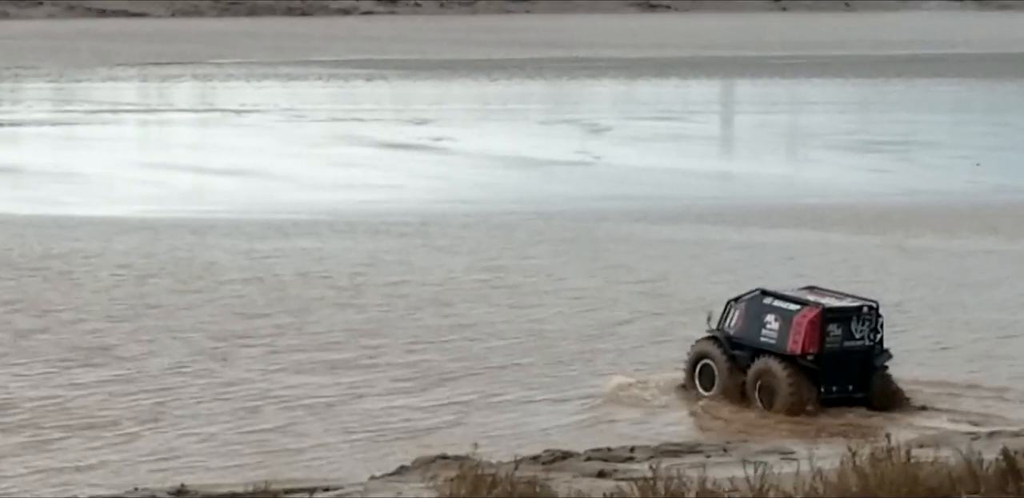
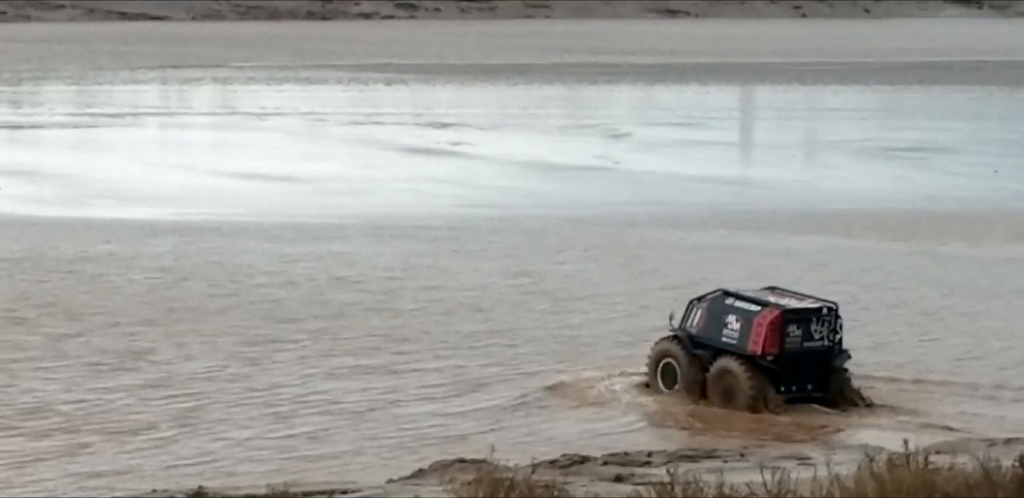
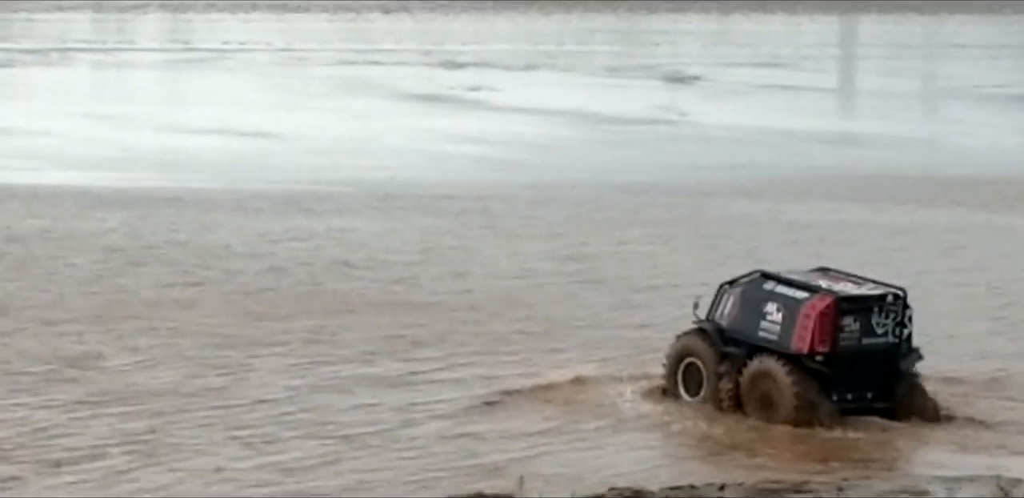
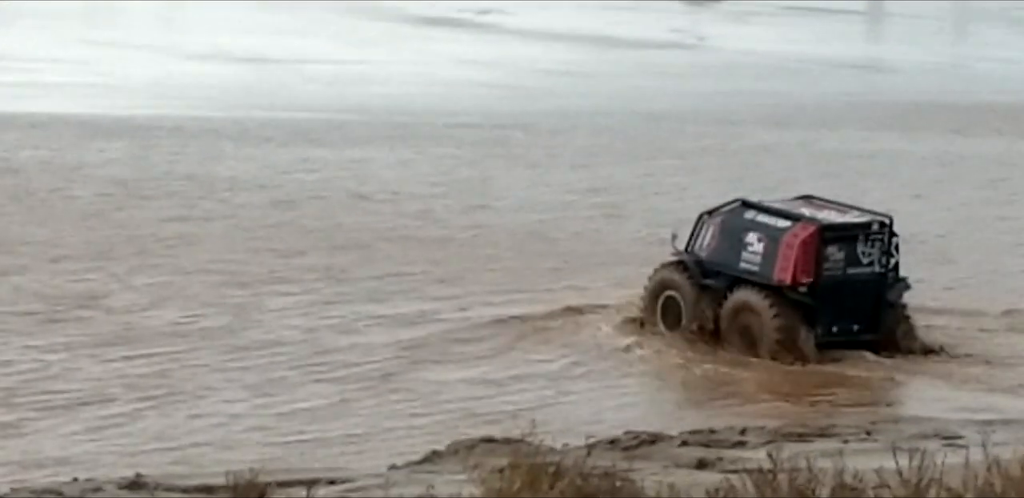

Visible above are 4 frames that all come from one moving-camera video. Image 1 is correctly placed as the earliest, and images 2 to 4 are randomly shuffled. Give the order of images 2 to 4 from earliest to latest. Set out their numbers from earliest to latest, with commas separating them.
2, 3, 4
